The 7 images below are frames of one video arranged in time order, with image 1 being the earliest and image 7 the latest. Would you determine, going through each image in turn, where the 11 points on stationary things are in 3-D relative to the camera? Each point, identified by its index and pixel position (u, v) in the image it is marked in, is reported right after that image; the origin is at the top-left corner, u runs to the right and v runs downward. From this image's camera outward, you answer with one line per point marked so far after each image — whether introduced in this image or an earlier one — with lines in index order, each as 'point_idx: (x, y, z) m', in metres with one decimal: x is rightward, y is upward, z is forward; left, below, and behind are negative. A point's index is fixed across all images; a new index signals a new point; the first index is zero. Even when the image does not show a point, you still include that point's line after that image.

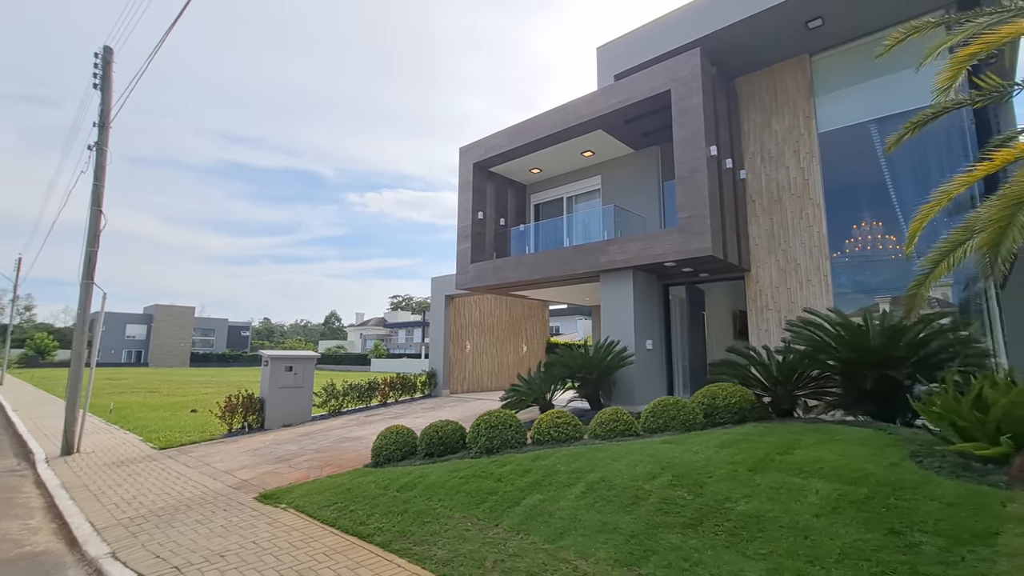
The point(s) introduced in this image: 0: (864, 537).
0: (+2.4, -1.7, +3.2) m
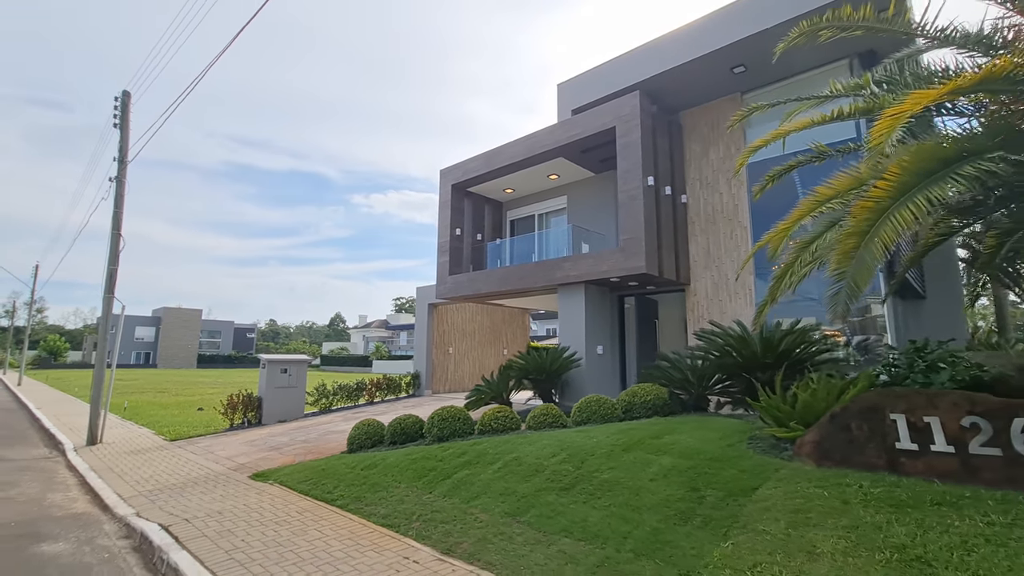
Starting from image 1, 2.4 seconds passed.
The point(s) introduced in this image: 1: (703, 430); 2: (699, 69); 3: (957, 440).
0: (+1.5, -2.0, +4.5) m
1: (+2.4, -1.8, +5.9) m
2: (+4.1, +4.8, +10.2) m
3: (+3.8, -1.3, +4.0) m
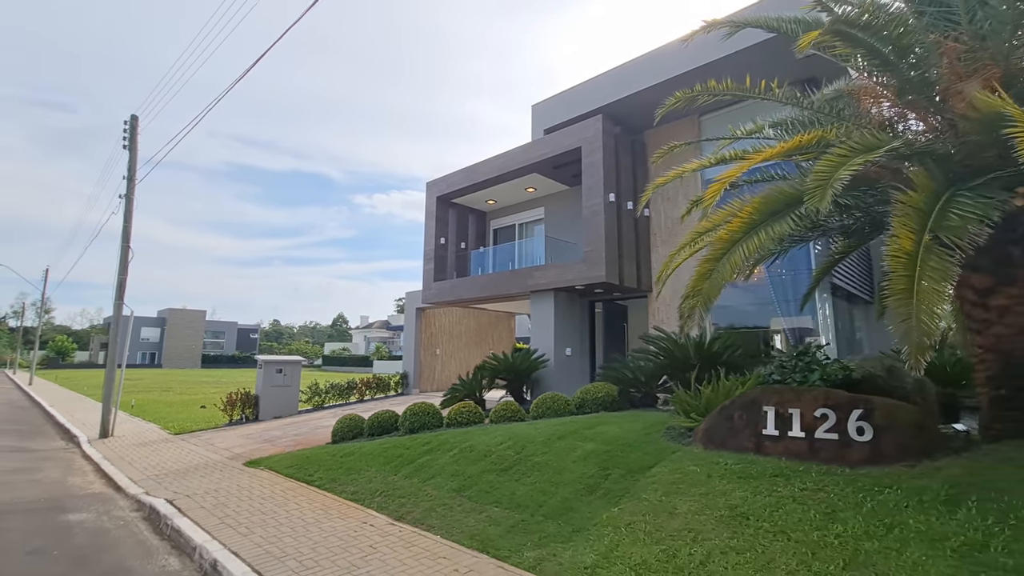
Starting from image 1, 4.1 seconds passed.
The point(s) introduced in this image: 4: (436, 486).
0: (+0.8, -2.1, +5.5) m
1: (+1.8, -2.0, +6.9) m
2: (+3.5, +4.6, +11.1) m
3: (+3.1, -1.5, +4.9) m
4: (-1.0, -2.5, +6.0) m
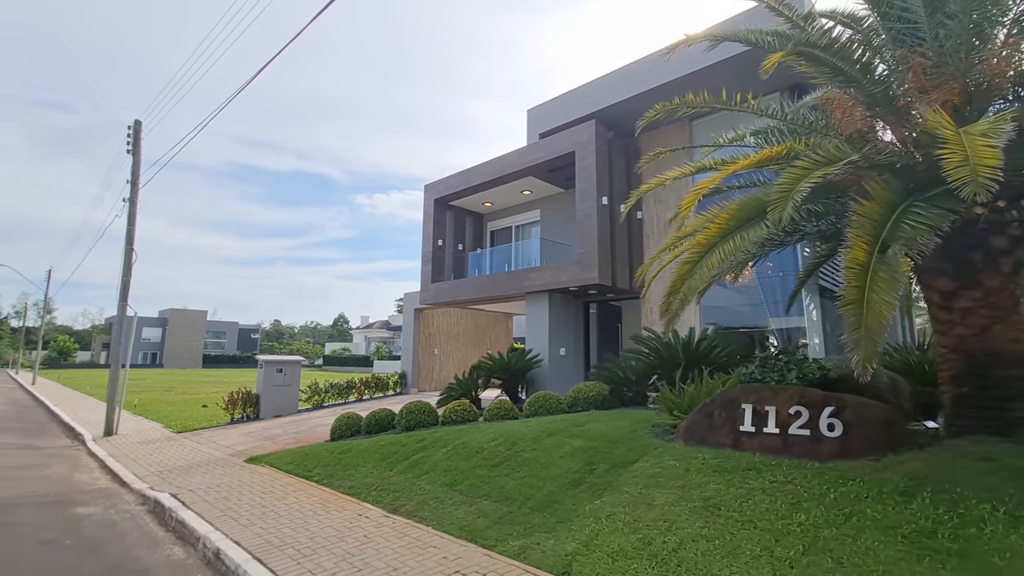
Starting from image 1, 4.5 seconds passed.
0: (+0.7, -2.2, +5.7) m
1: (+1.6, -2.0, +7.1) m
2: (+3.3, +4.6, +11.4) m
3: (+3.0, -1.5, +5.1) m
4: (-1.1, -2.6, +6.2) m
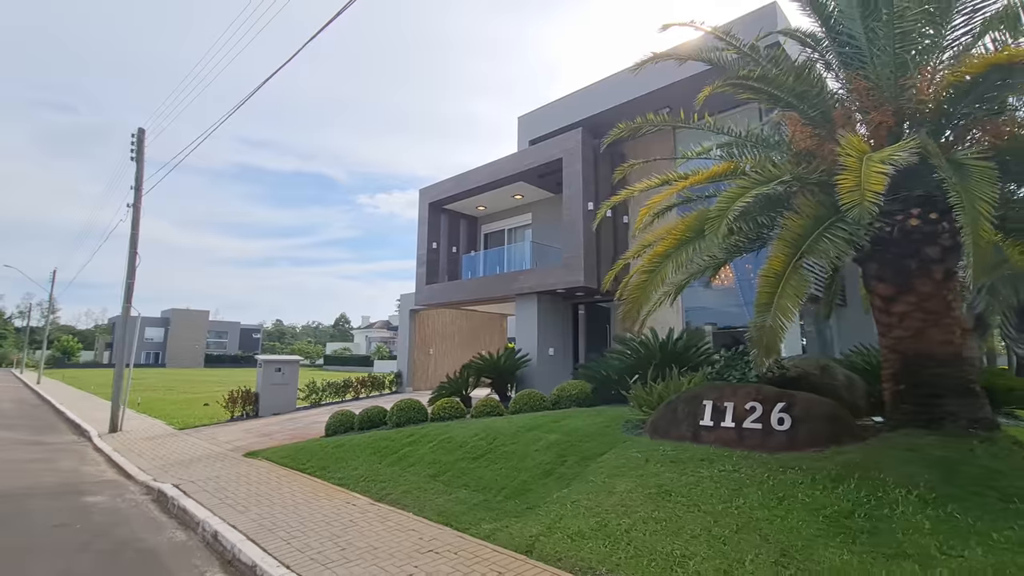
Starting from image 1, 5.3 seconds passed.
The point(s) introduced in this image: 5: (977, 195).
0: (+0.4, -2.2, +6.1) m
1: (+1.4, -2.1, +7.5) m
2: (+3.1, +4.6, +11.8) m
3: (+2.7, -1.5, +5.6) m
4: (-1.4, -2.6, +6.7) m
5: (+3.3, +0.7, +3.4) m
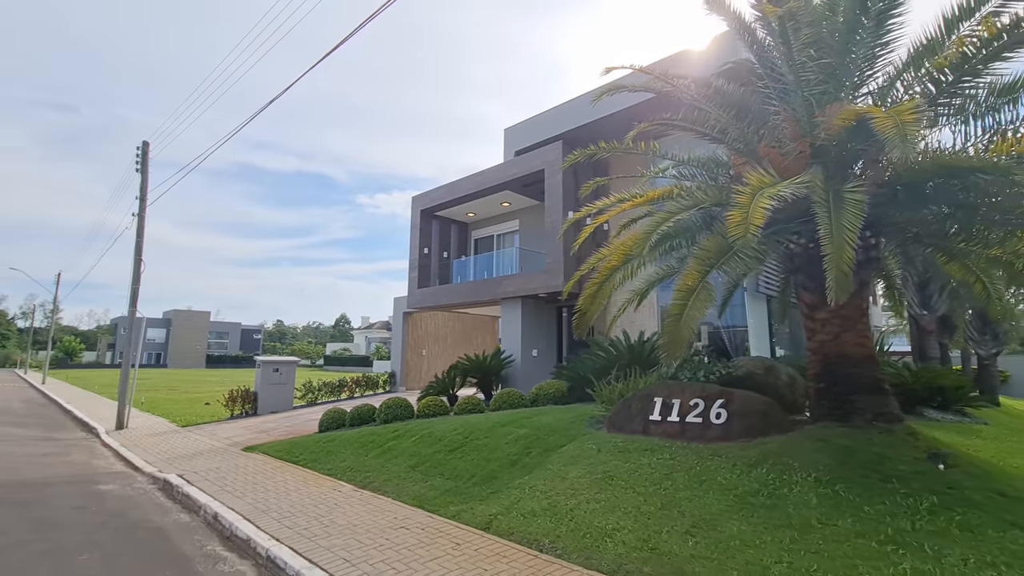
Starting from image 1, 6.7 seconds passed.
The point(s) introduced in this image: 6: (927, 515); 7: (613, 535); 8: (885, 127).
0: (0.0, -2.4, +6.8) m
1: (+0.9, -2.2, +8.2) m
2: (+2.7, +4.4, +12.5) m
3: (+2.3, -1.7, +6.2) m
4: (-1.8, -2.8, +7.3) m
5: (+2.9, +0.5, +4.1) m
6: (+3.5, -1.9, +3.9) m
7: (+0.9, -2.3, +4.4) m
8: (+3.2, +1.4, +4.1) m
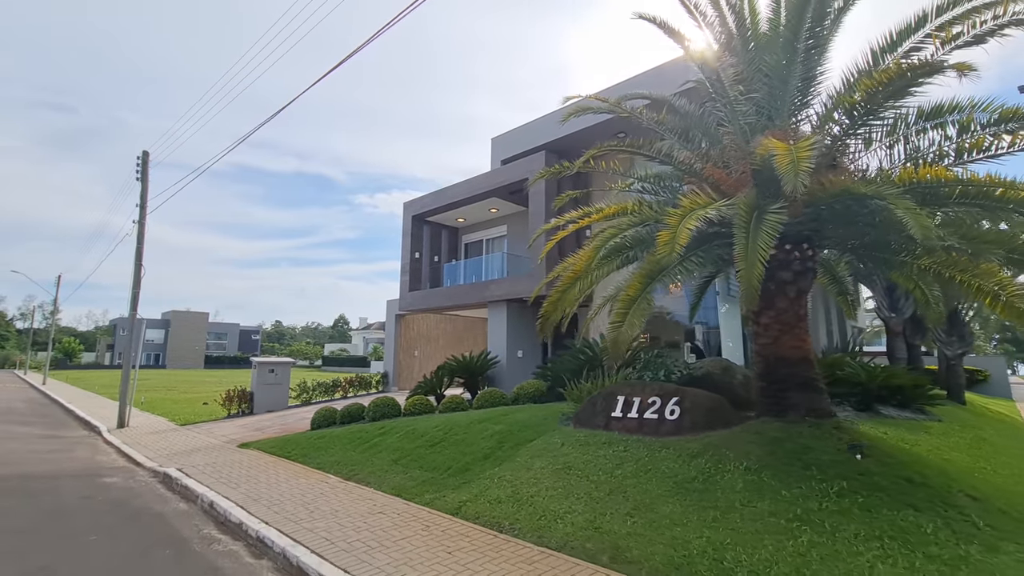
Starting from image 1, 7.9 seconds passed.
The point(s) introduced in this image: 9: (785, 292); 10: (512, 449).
0: (-0.4, -2.5, +7.4) m
1: (+0.5, -2.3, +8.8) m
2: (+2.2, +4.3, +13.0) m
3: (+1.9, -1.8, +6.8) m
4: (-2.2, -2.9, +7.9) m
5: (+2.5, +0.4, +4.6) m
6: (+3.1, -2.0, +4.5) m
7: (+0.5, -2.4, +5.0) m
8: (+2.8, +1.3, +4.7) m
9: (+3.6, -0.1, +6.2) m
10: (0.0, -2.4, +7.0) m
